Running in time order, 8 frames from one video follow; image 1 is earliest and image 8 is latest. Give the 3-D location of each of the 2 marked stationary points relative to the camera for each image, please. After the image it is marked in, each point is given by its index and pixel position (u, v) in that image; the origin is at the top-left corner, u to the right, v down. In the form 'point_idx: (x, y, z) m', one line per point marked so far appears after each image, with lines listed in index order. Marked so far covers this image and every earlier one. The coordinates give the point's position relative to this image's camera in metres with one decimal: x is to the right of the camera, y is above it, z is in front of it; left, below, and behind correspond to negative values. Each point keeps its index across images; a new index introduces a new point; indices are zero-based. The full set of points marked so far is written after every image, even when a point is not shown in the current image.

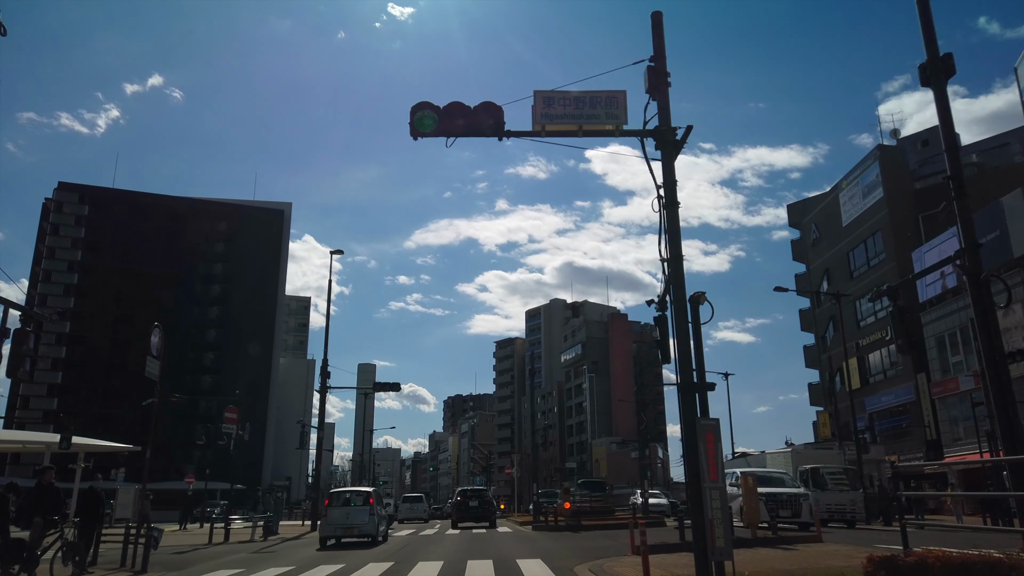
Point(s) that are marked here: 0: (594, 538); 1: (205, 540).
0: (+2.0, -6.2, +18.1) m
1: (-8.4, -6.8, +19.8) m
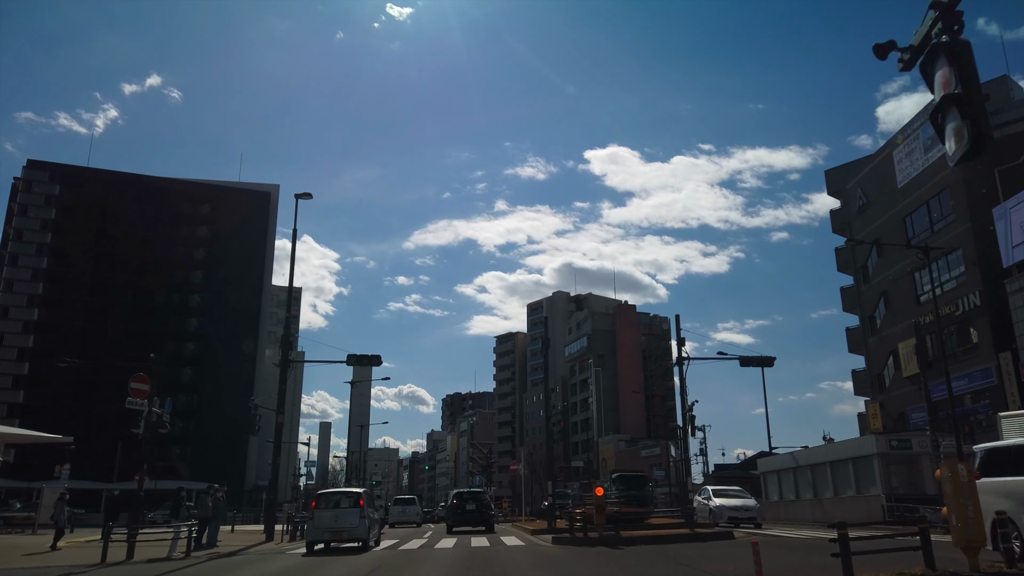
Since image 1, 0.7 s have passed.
0: (+2.3, -4.7, +12.9) m
1: (-8.1, -5.4, +14.5) m
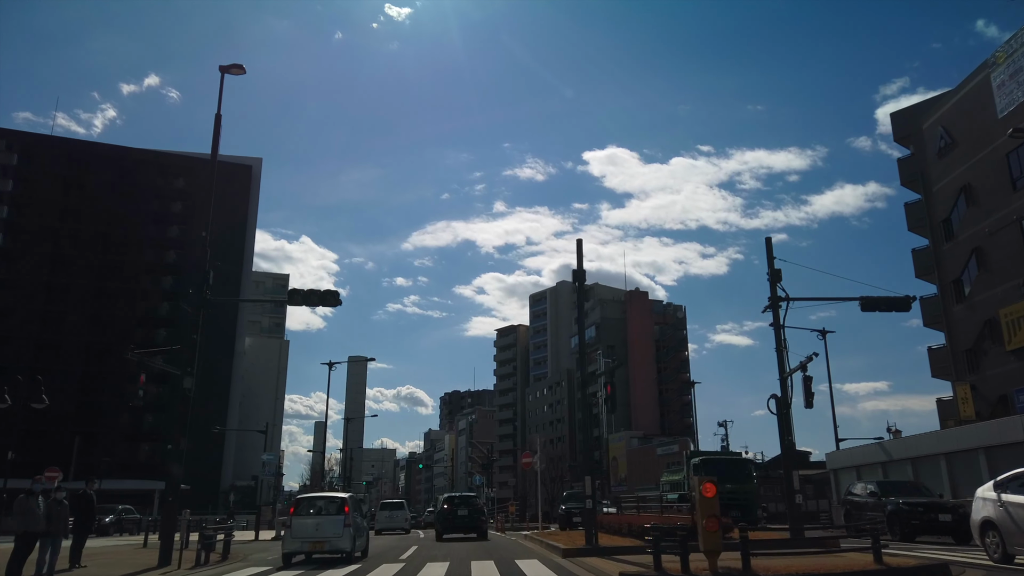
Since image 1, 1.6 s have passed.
0: (+2.8, -2.9, +6.3) m
1: (-7.6, -3.5, +7.8) m
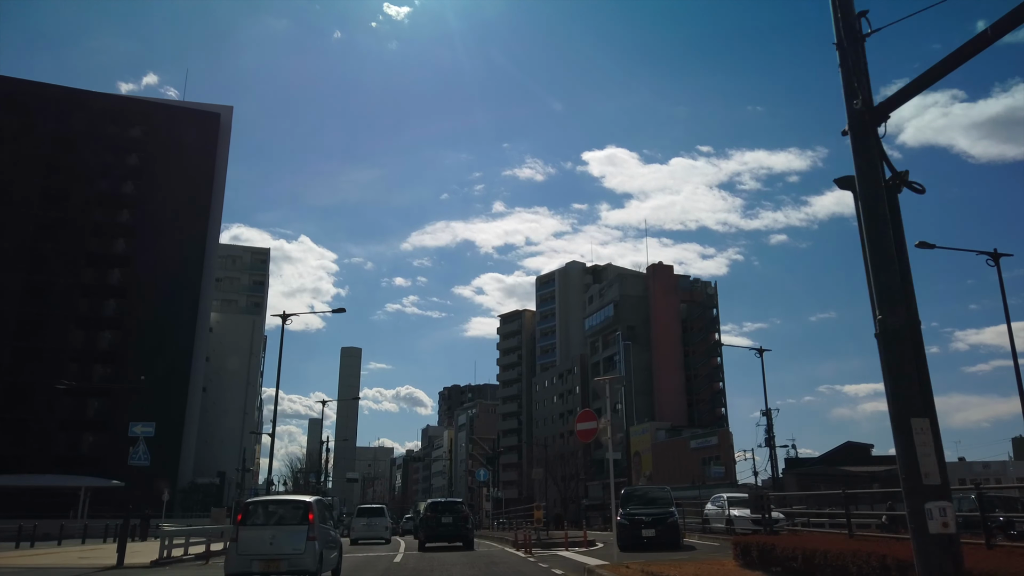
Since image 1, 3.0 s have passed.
0: (+3.6, 0.0, -3.5) m
1: (-6.8, -0.6, -2.0) m
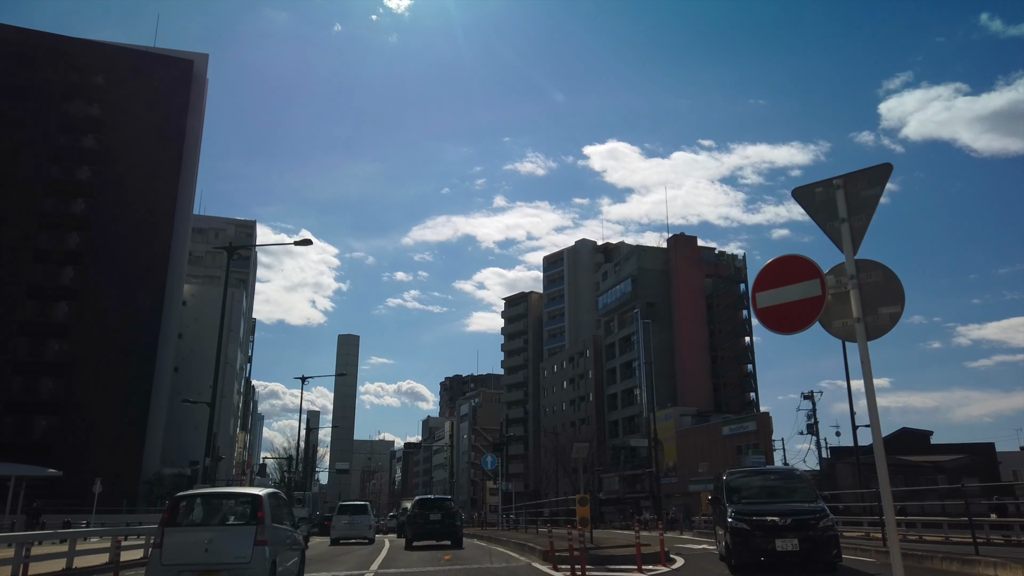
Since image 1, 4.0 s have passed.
0: (+4.2, +1.9, -10.3) m
1: (-6.2, +1.3, -8.7) m
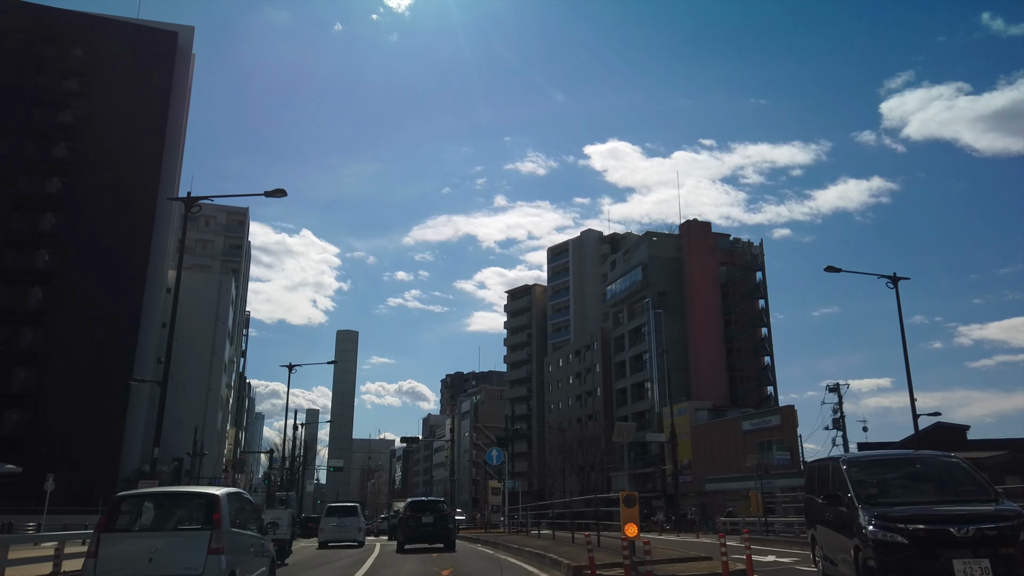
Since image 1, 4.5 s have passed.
0: (+4.5, +2.9, -13.6) m
1: (-5.9, +2.3, -12.0) m
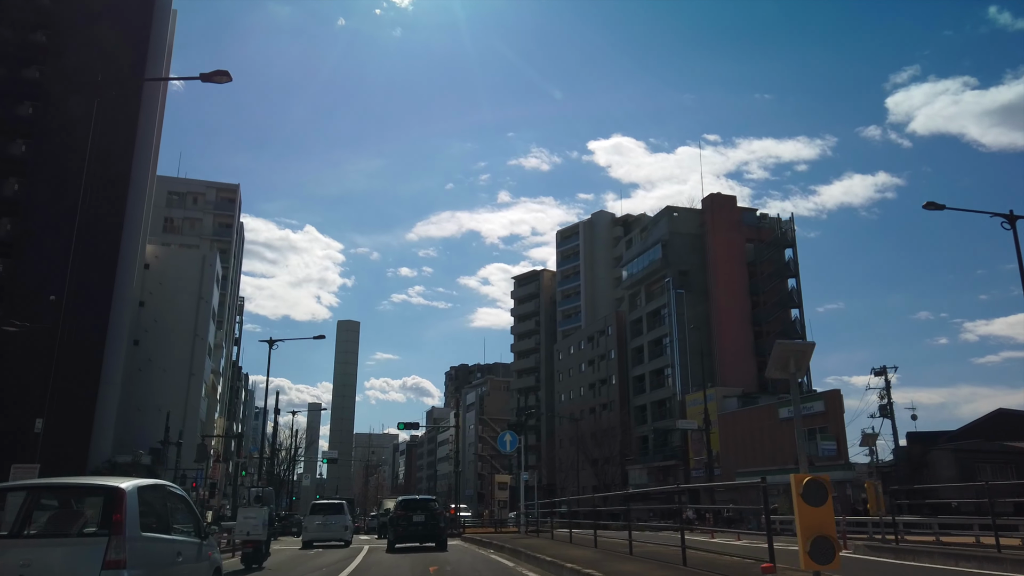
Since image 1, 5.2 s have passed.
0: (+4.8, +4.2, -18.4) m
1: (-5.6, +3.6, -16.7) m
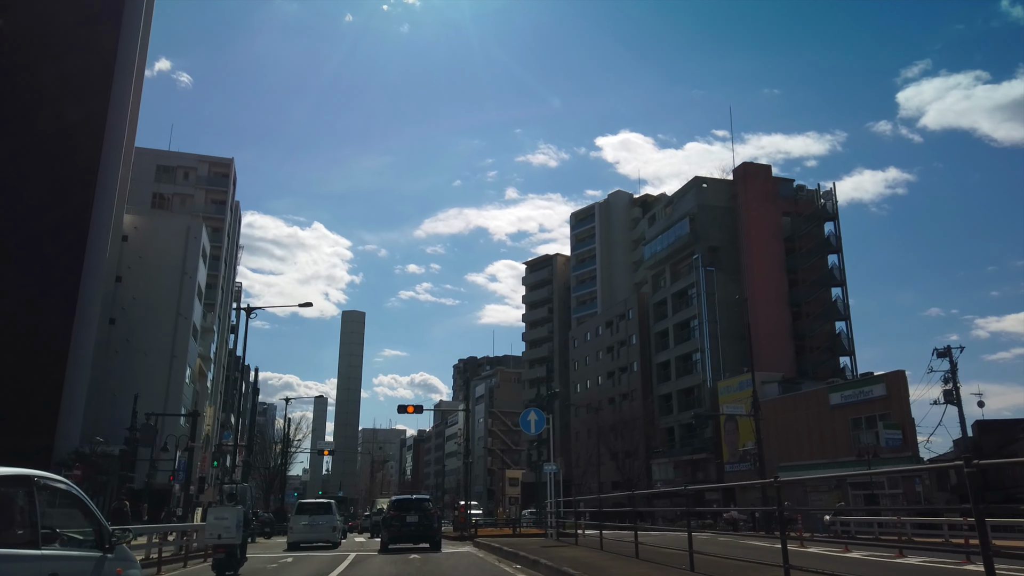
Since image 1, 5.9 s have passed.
0: (+5.0, +5.5, -23.2) m
1: (-5.3, +4.9, -21.5) m
